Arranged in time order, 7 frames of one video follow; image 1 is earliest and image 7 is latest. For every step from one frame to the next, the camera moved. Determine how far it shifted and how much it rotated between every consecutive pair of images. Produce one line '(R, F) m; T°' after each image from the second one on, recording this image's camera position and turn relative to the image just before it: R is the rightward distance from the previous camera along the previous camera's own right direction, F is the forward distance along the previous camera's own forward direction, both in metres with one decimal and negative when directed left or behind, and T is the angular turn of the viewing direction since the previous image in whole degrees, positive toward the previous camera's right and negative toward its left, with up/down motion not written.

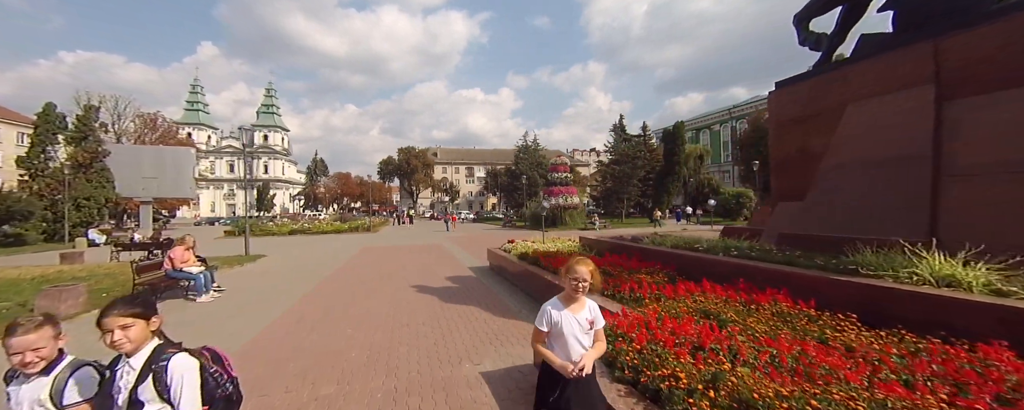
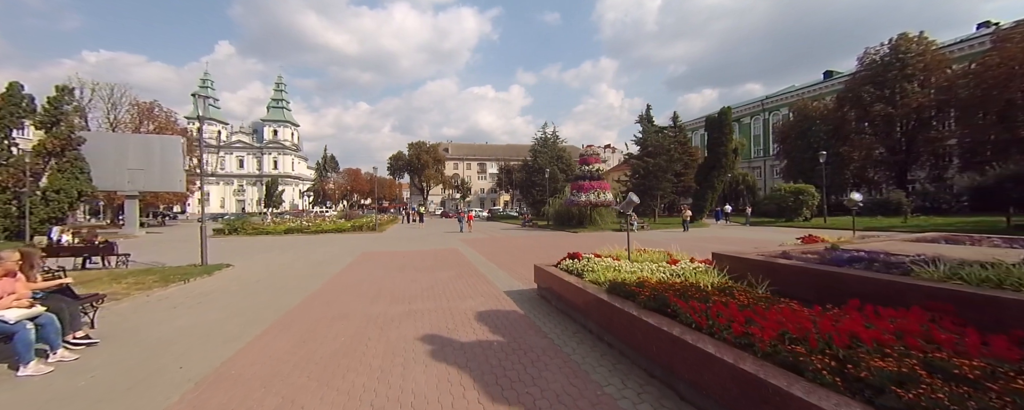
(-1.2, +4.0) m; -2°
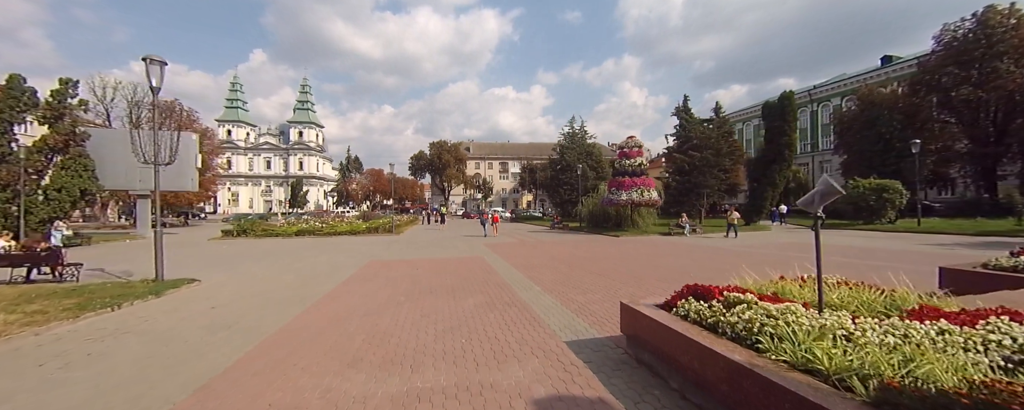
(-0.7, +3.1) m; -4°
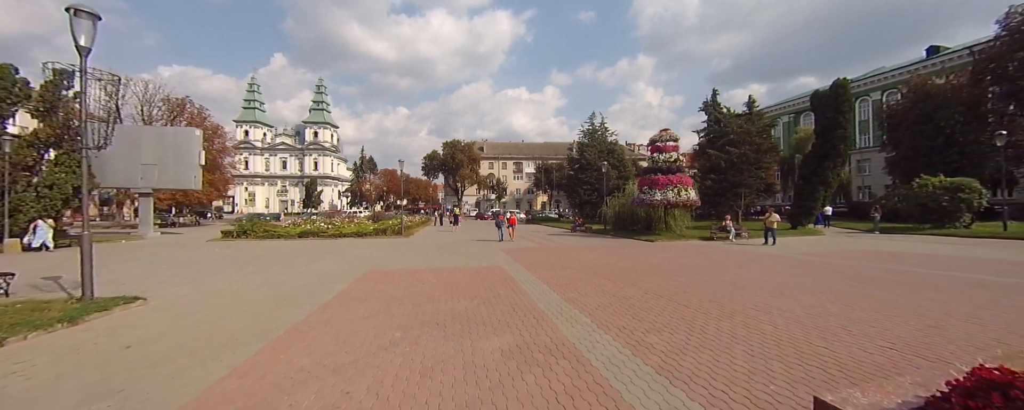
(-0.4, +2.2) m; -2°
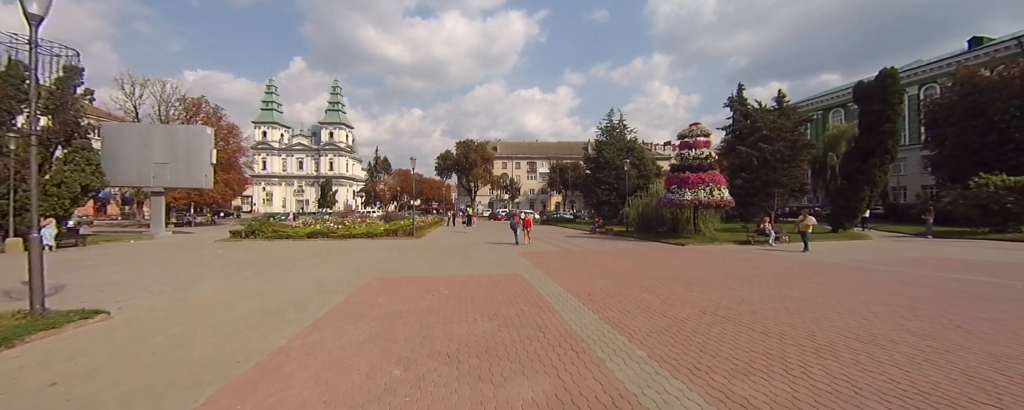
(-0.3, +1.3) m; -2°
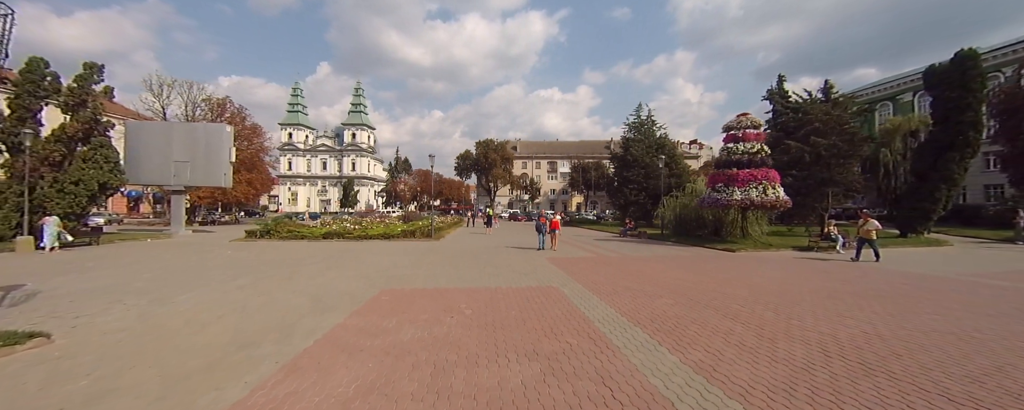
(-0.4, +1.6) m; -3°
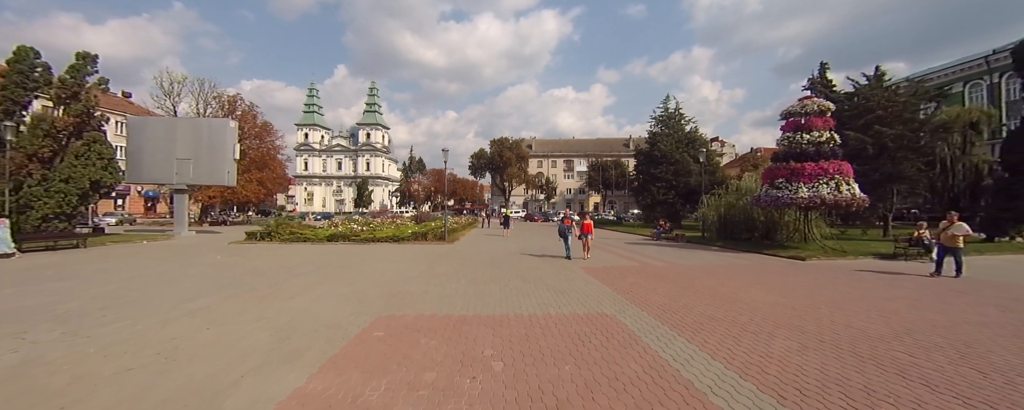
(-0.5, +2.1) m; -2°
